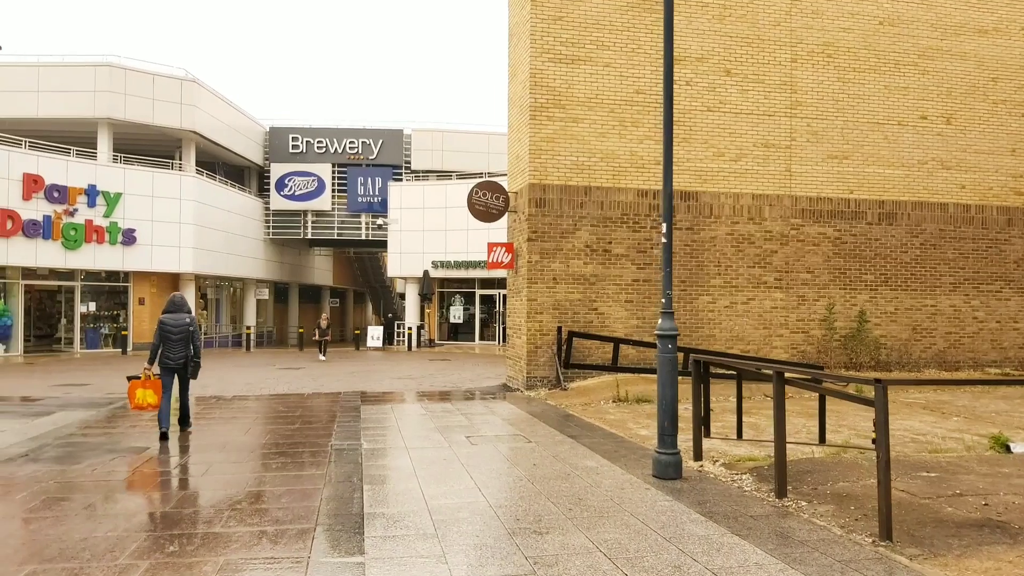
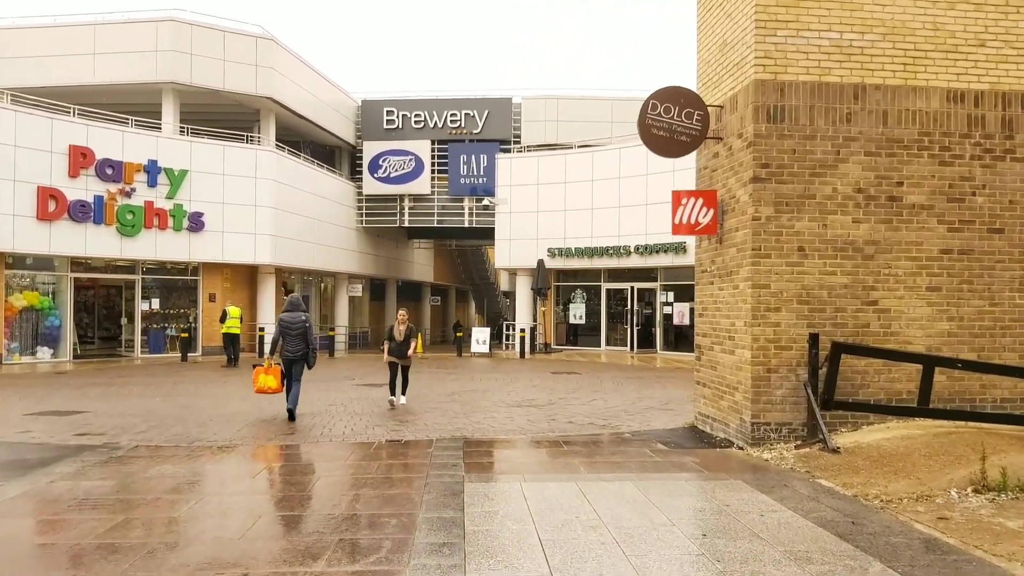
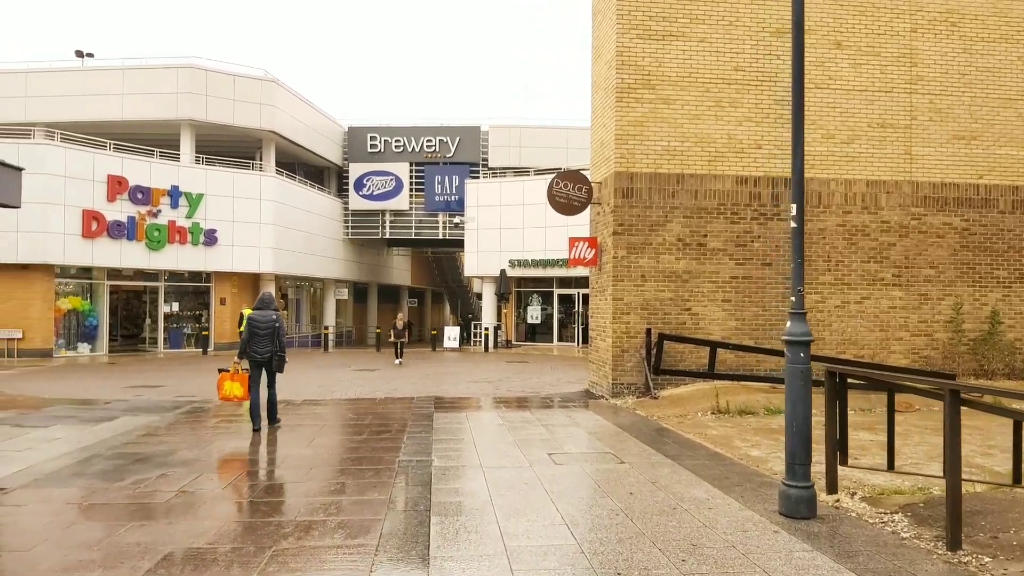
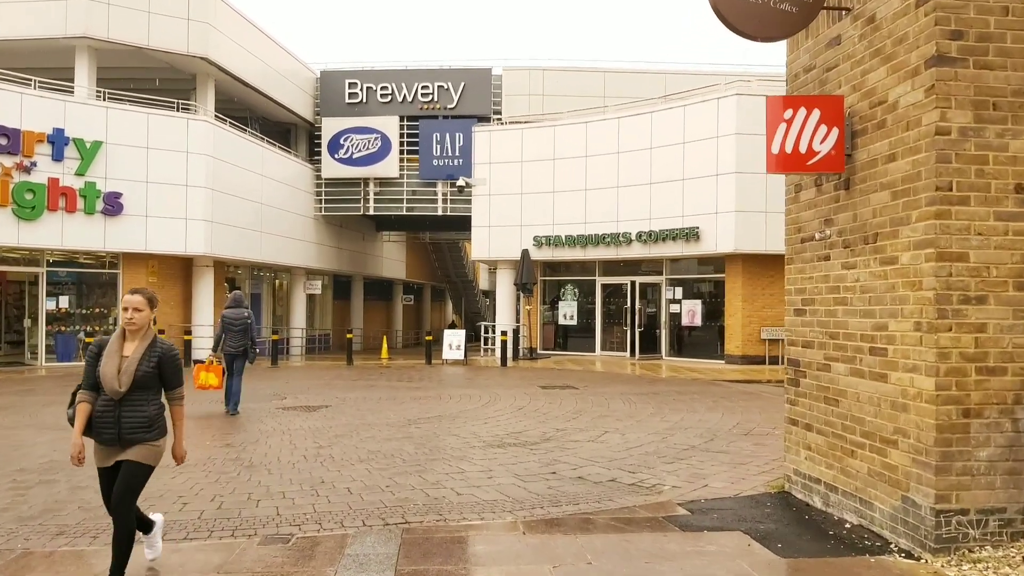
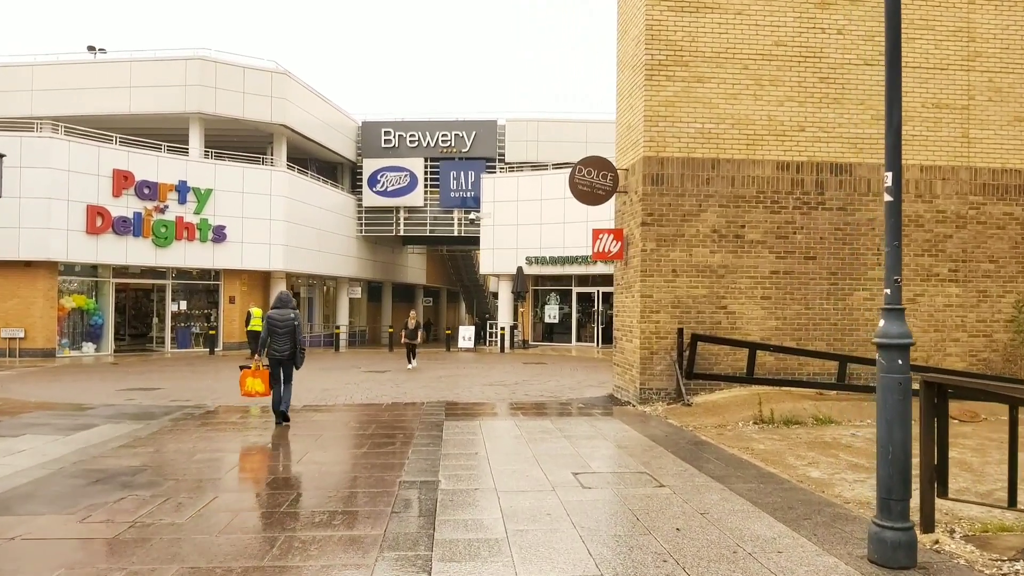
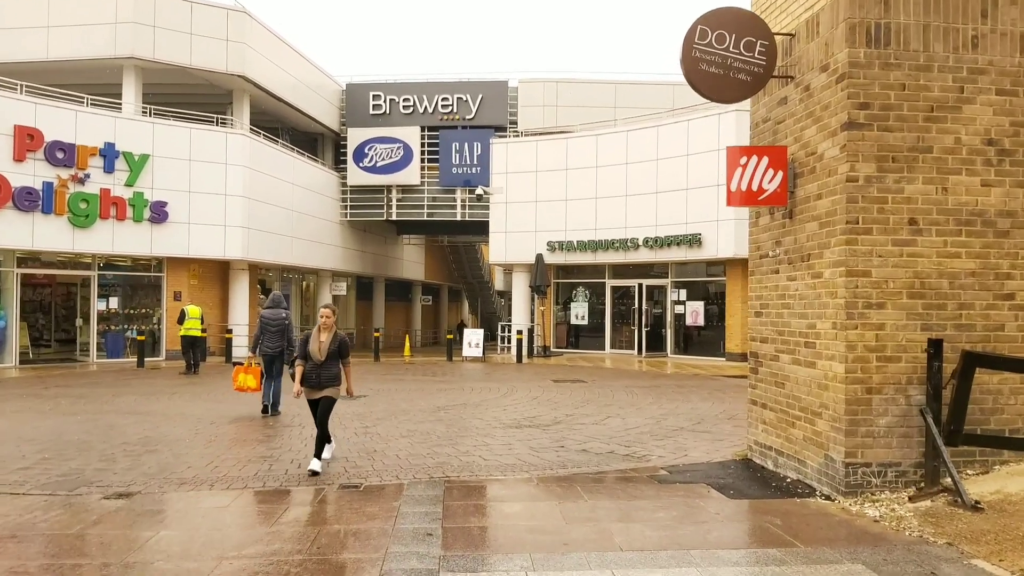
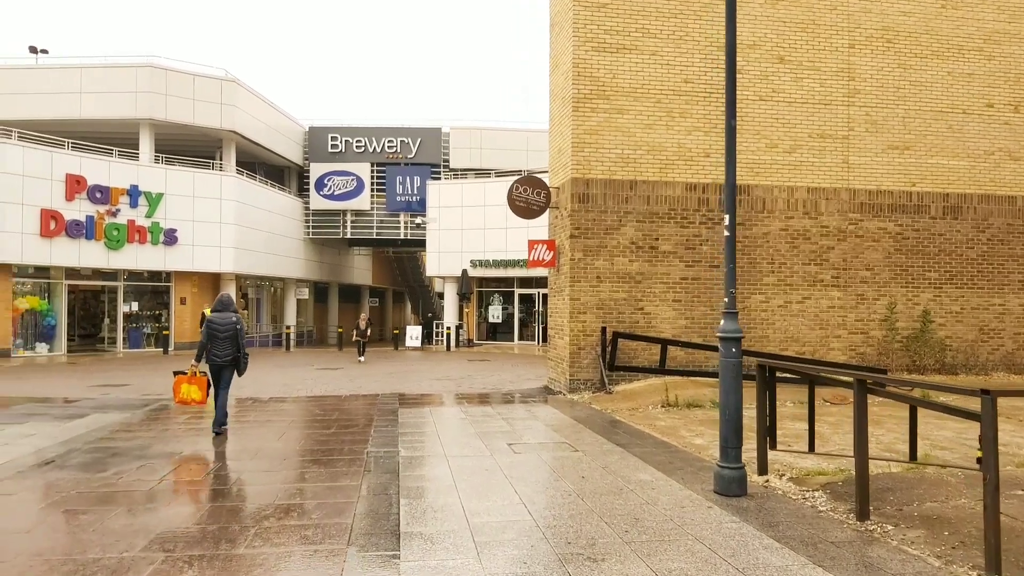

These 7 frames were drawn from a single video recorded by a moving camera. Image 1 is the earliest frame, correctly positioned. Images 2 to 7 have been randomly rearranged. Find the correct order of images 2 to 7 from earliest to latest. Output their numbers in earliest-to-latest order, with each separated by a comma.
7, 3, 5, 2, 6, 4
